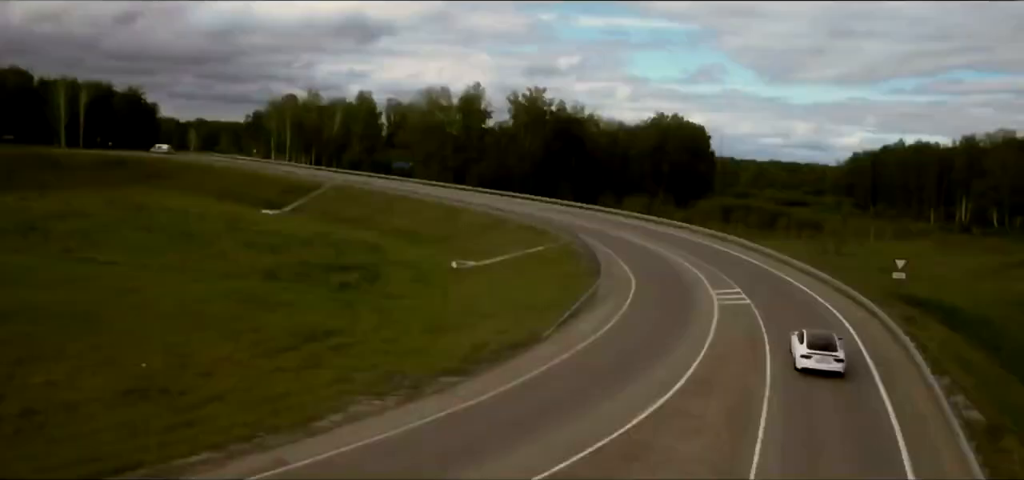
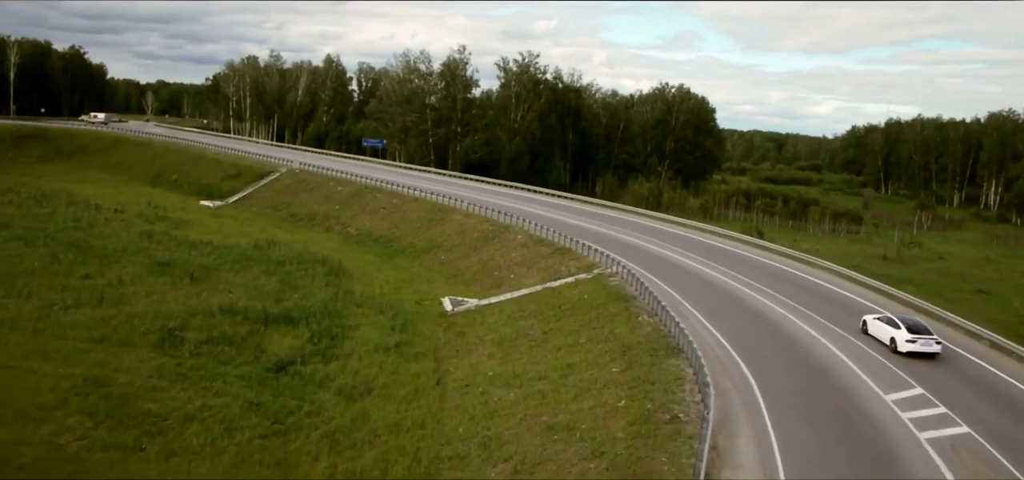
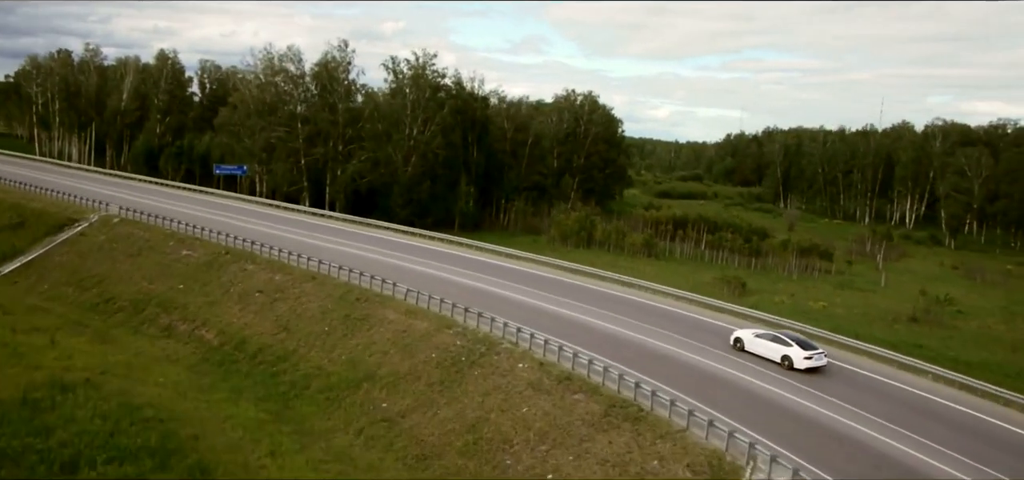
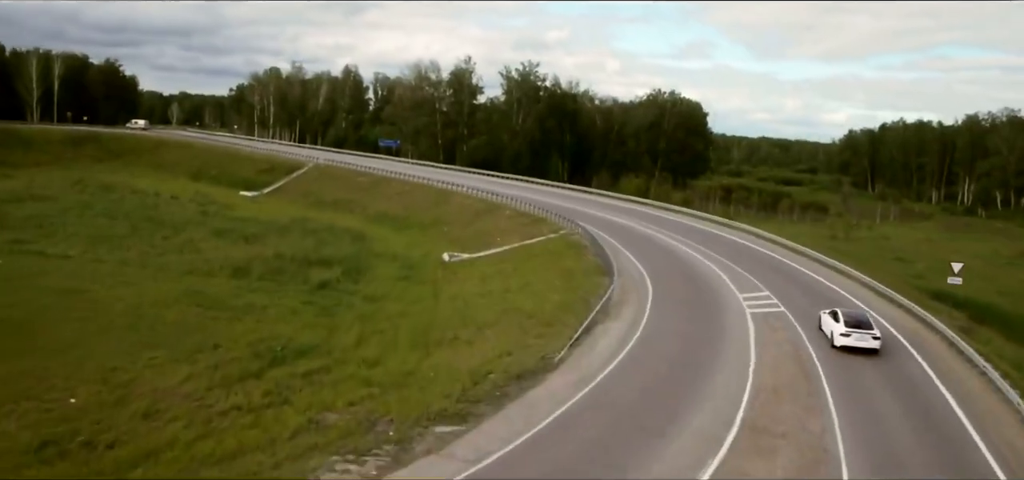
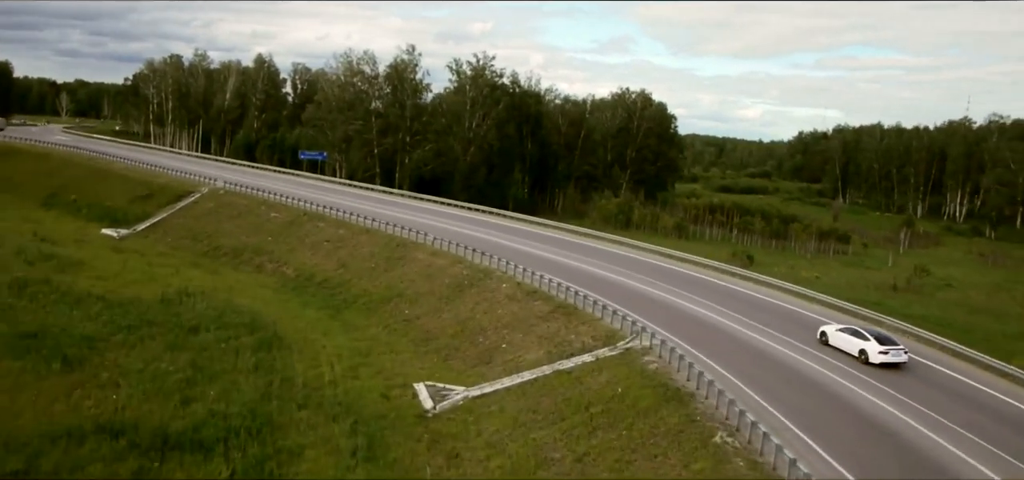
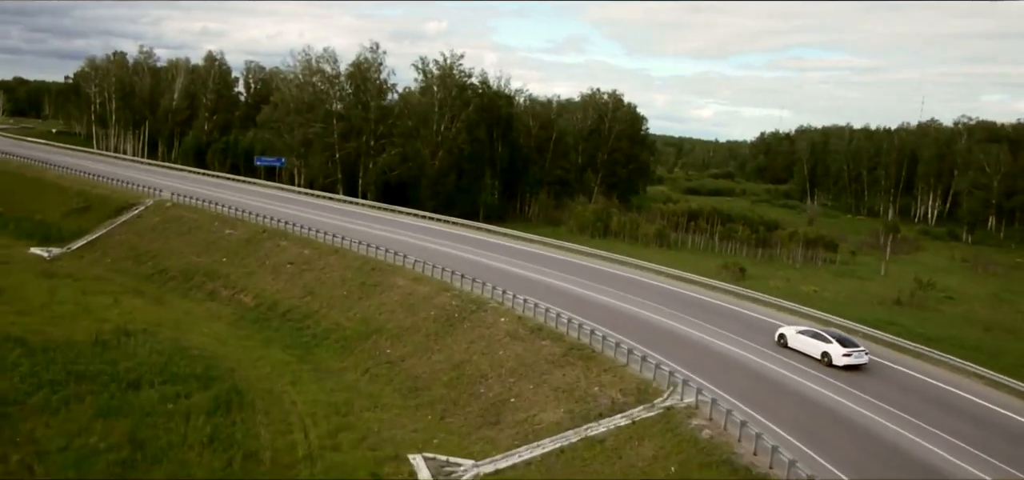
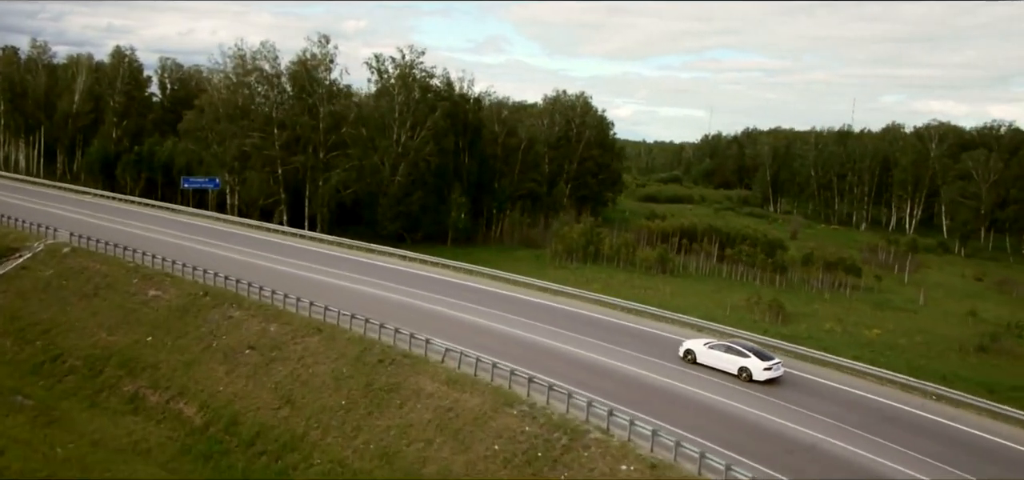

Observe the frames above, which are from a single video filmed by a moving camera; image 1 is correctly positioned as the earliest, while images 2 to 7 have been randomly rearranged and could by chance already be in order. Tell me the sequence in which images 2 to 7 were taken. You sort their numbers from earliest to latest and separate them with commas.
4, 2, 5, 6, 3, 7
